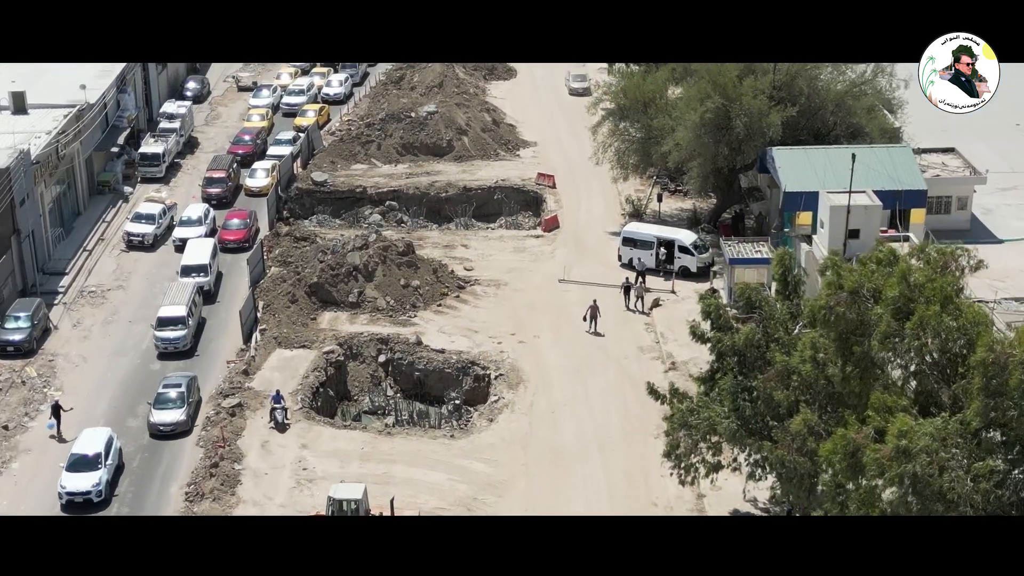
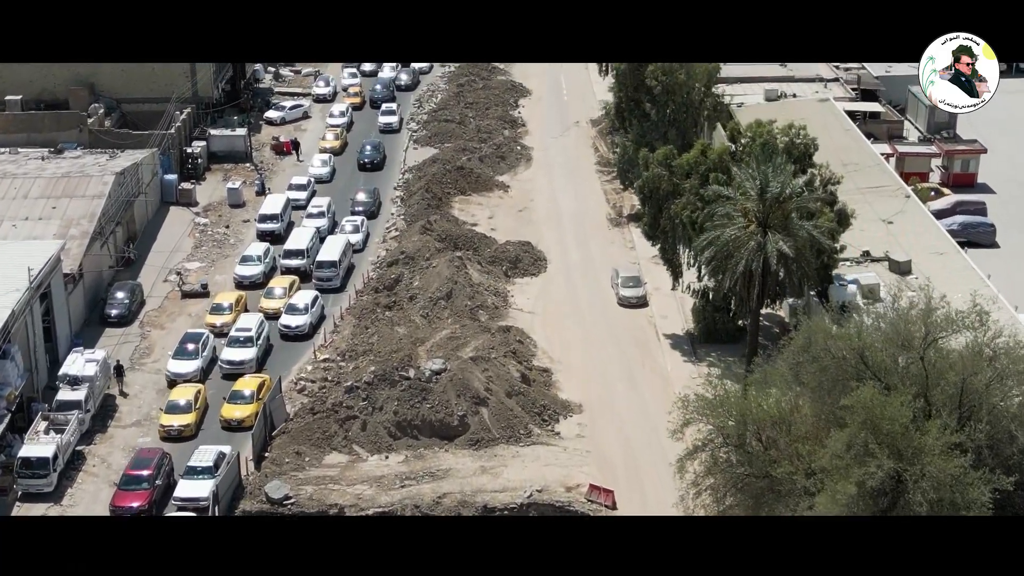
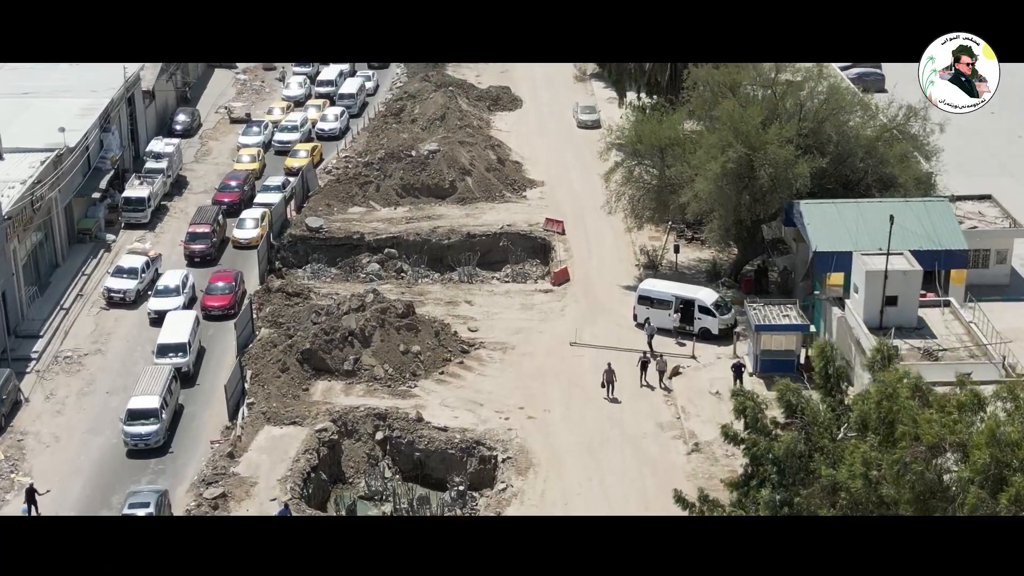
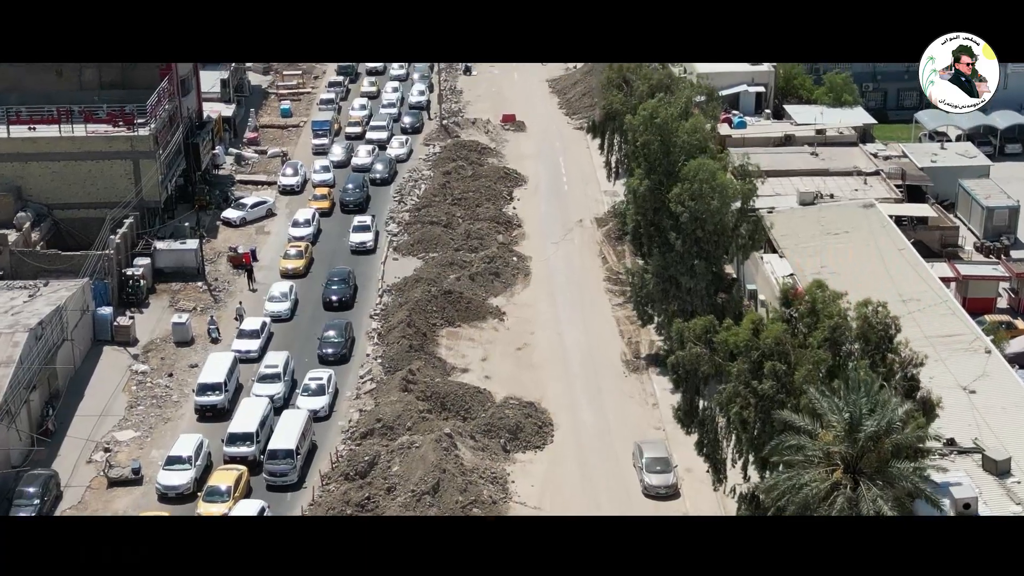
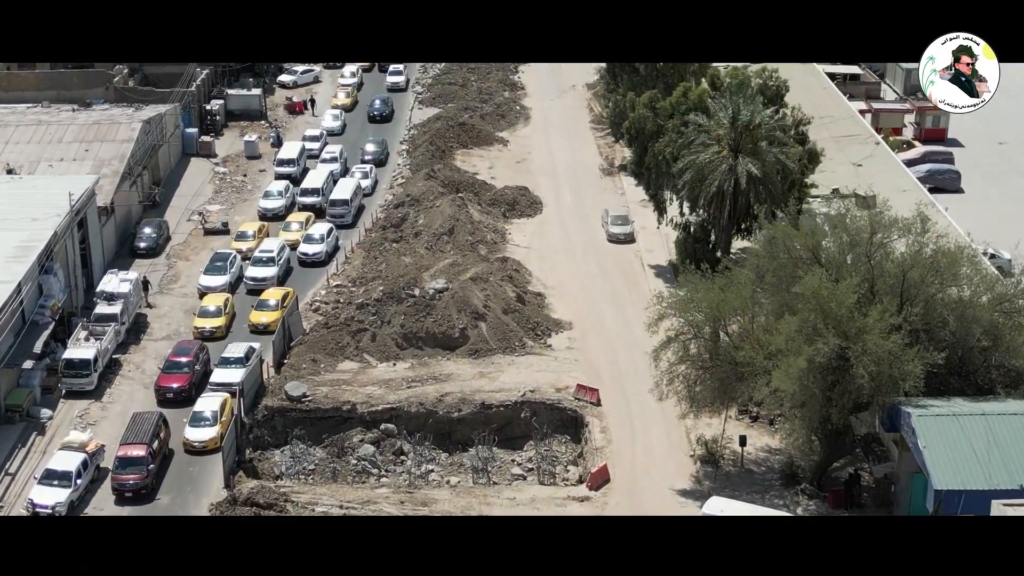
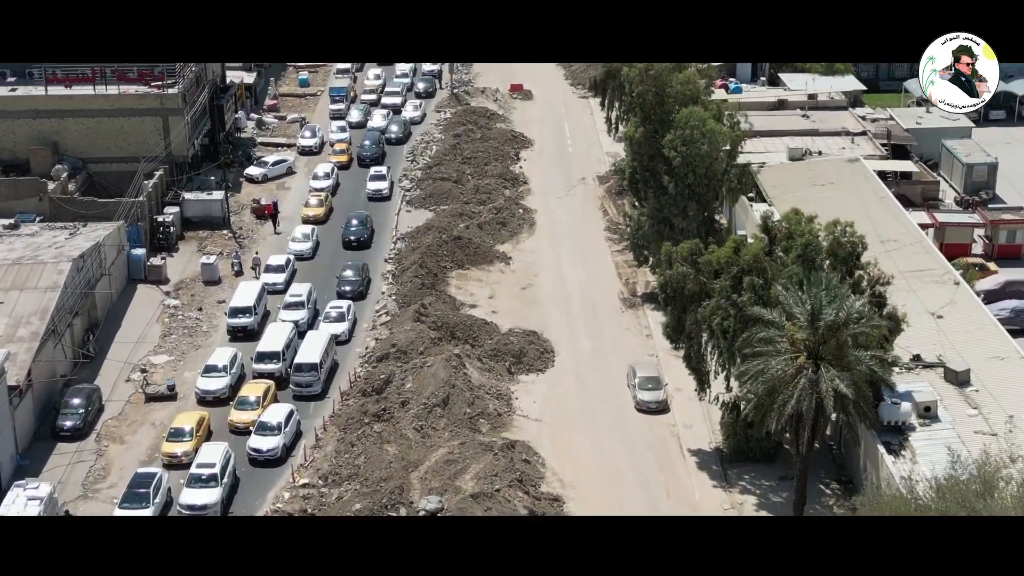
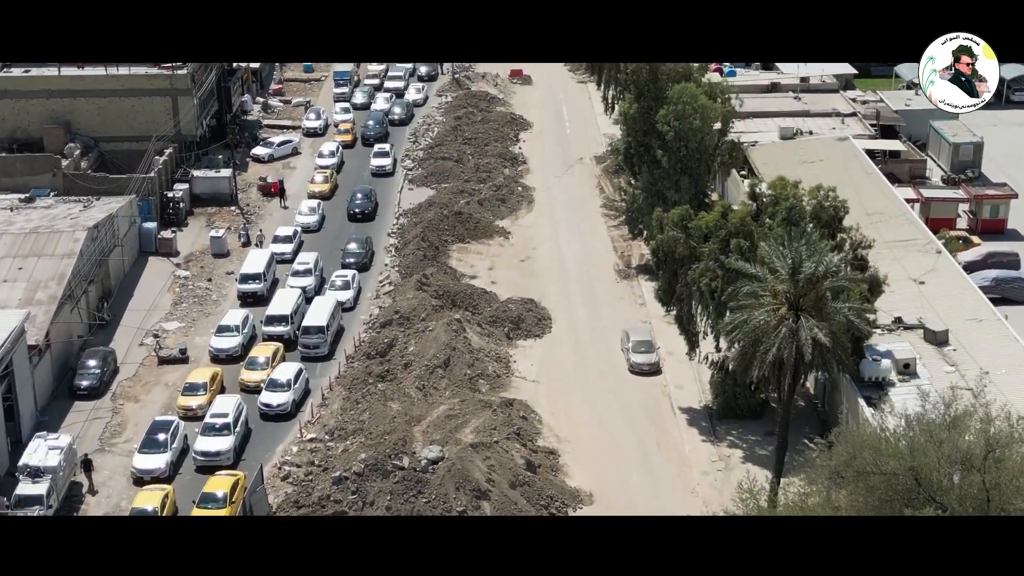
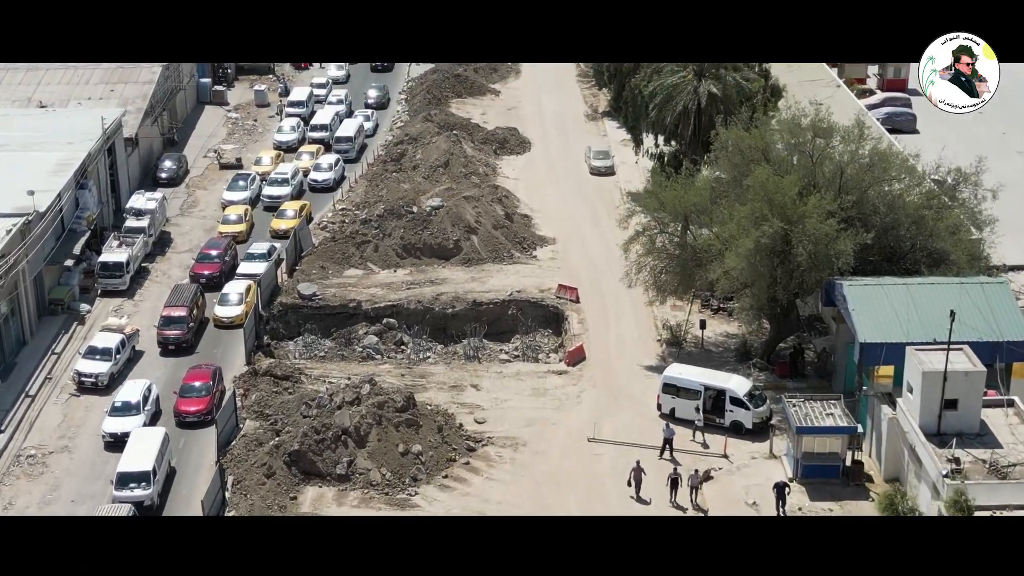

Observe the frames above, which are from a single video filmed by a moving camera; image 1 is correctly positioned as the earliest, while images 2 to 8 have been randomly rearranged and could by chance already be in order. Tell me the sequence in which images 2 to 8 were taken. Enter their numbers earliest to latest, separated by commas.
3, 8, 5, 2, 7, 6, 4
